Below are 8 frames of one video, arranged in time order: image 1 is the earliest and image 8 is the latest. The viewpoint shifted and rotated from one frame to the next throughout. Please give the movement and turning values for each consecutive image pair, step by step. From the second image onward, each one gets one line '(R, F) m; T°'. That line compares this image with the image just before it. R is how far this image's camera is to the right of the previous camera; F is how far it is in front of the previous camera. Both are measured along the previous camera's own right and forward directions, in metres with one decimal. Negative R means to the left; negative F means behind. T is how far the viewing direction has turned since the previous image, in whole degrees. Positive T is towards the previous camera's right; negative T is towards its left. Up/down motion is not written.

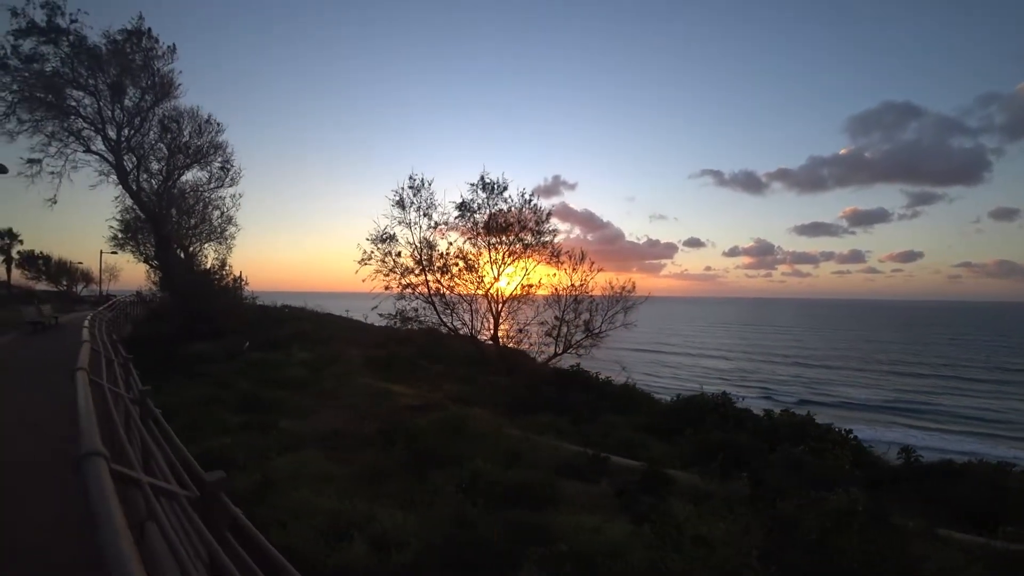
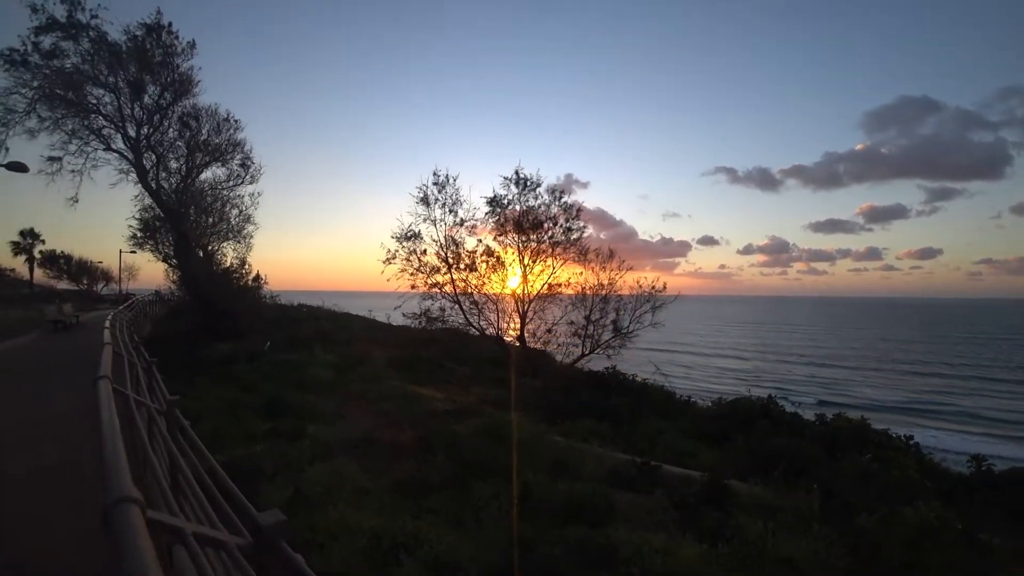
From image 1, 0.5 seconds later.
(-0.5, +0.7) m; -1°
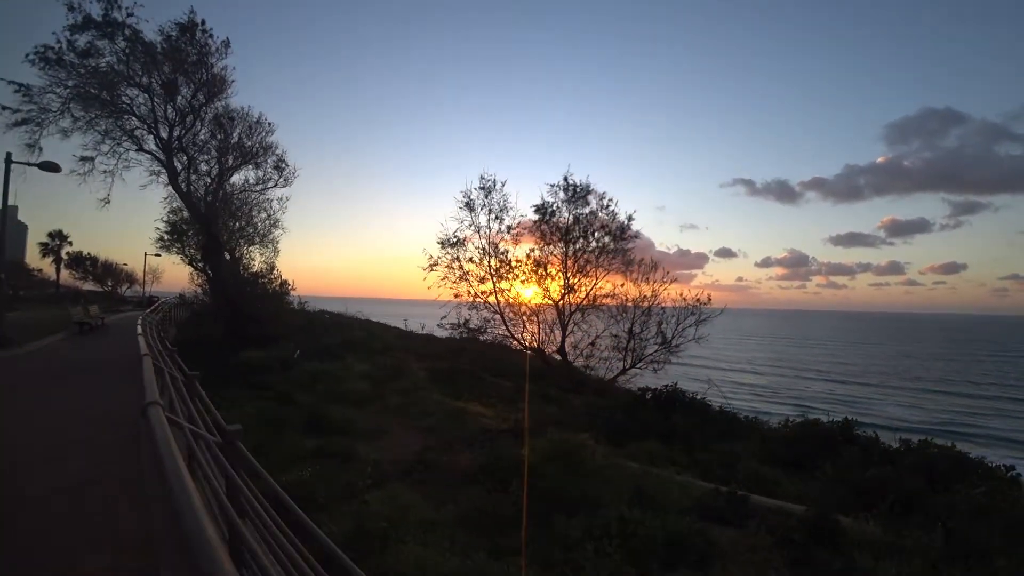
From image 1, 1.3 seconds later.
(-0.9, +1.0) m; -1°
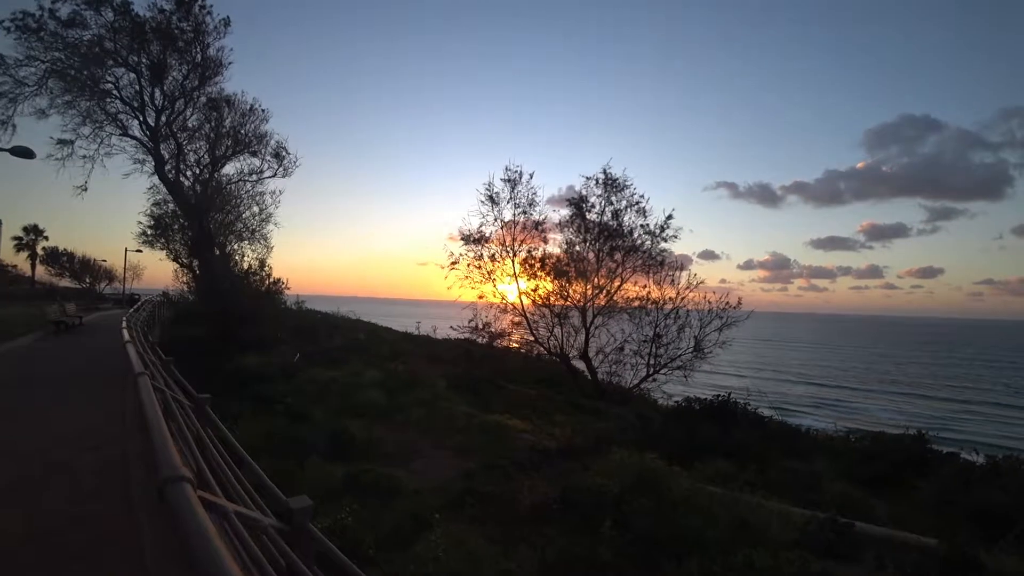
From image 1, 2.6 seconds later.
(-1.3, +1.8) m; +1°
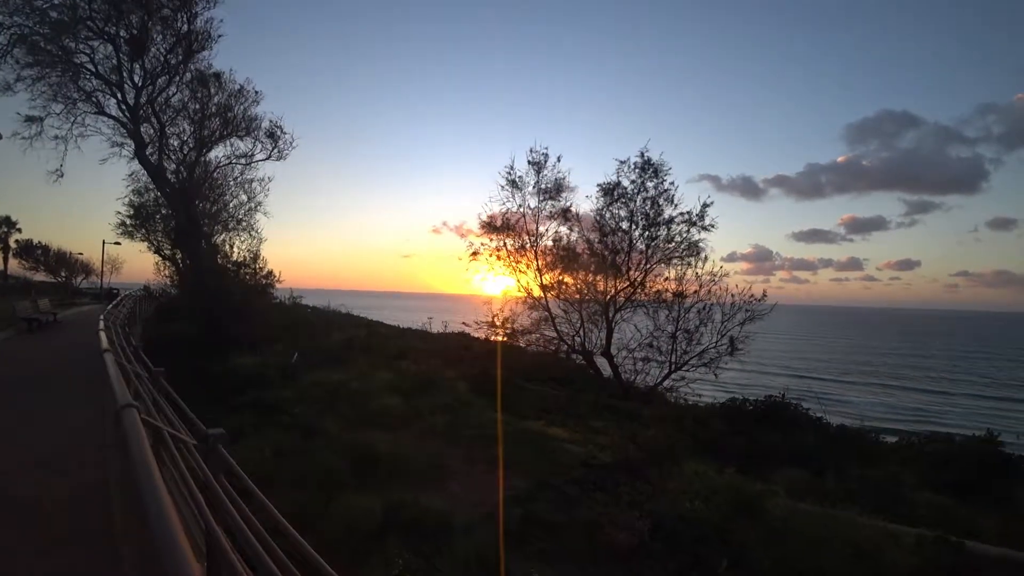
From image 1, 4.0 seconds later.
(-1.1, +1.8) m; +1°
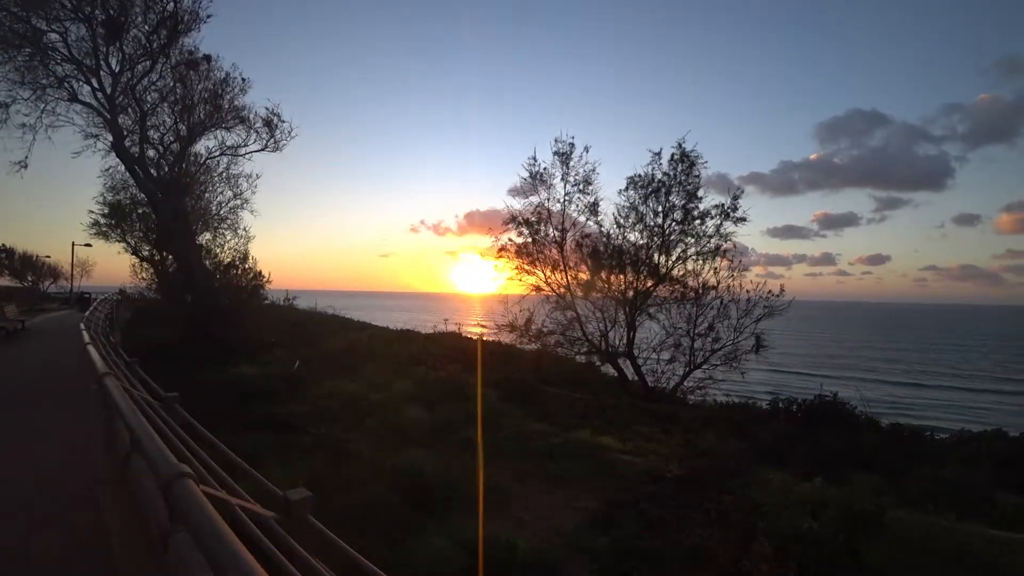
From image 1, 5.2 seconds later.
(-1.2, +1.5) m; +2°
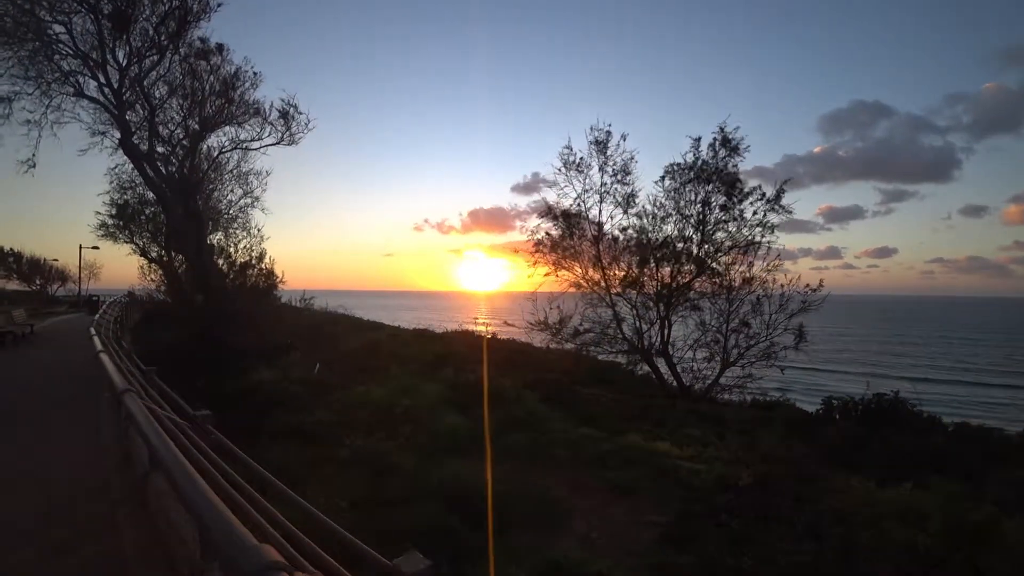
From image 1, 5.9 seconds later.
(-0.7, +1.0) m; 0°
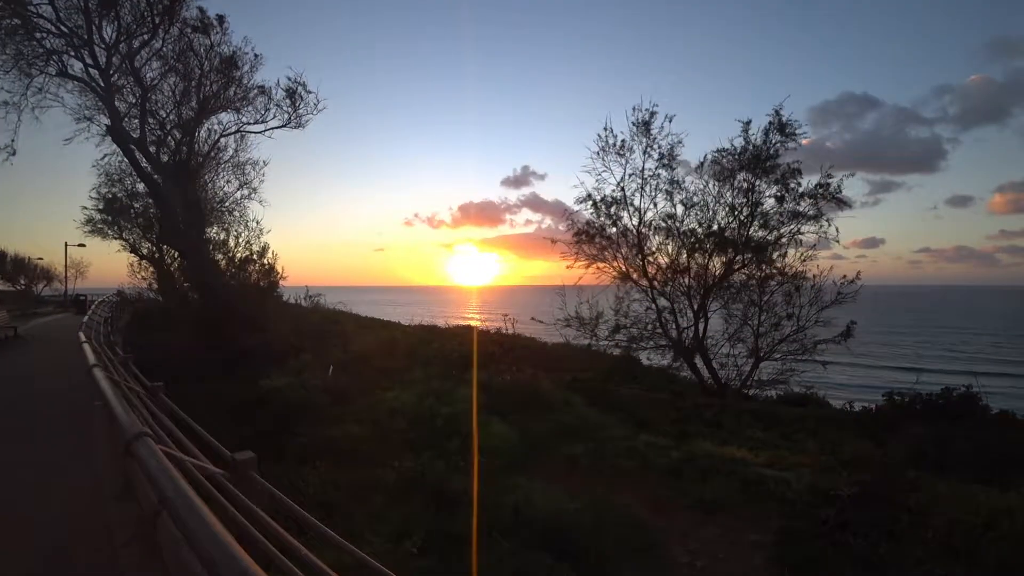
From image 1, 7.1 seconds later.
(-1.0, +1.4) m; +1°
